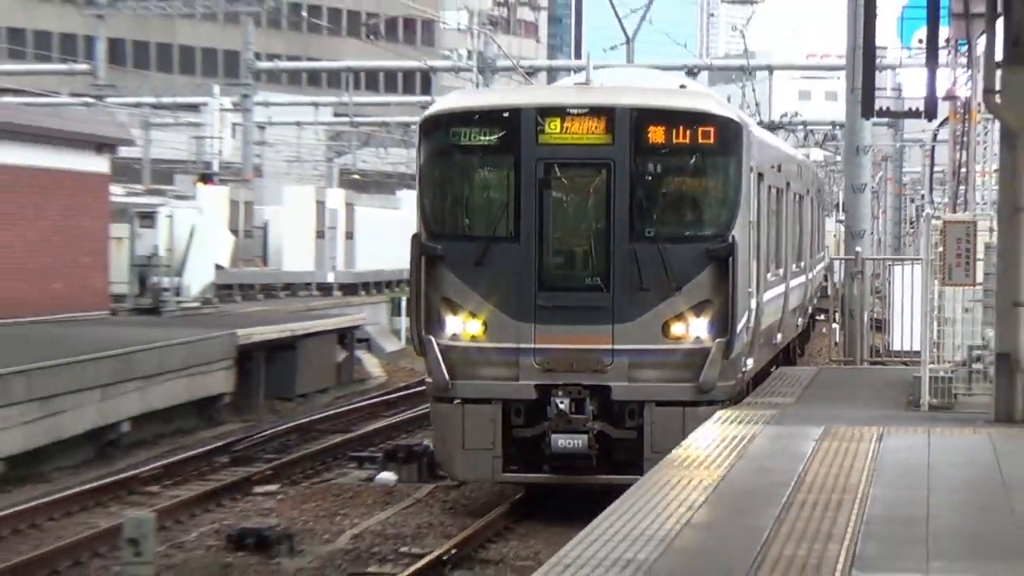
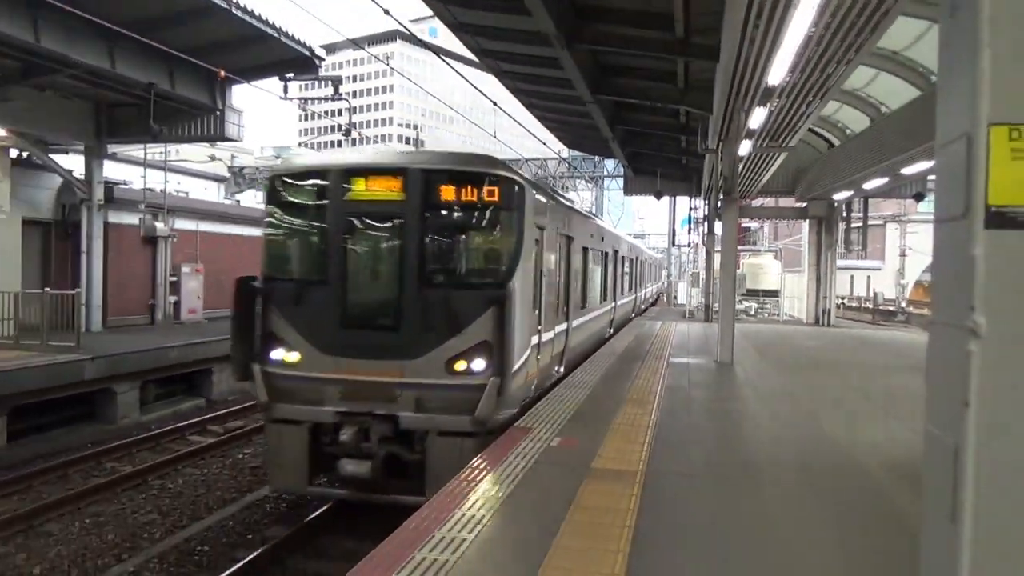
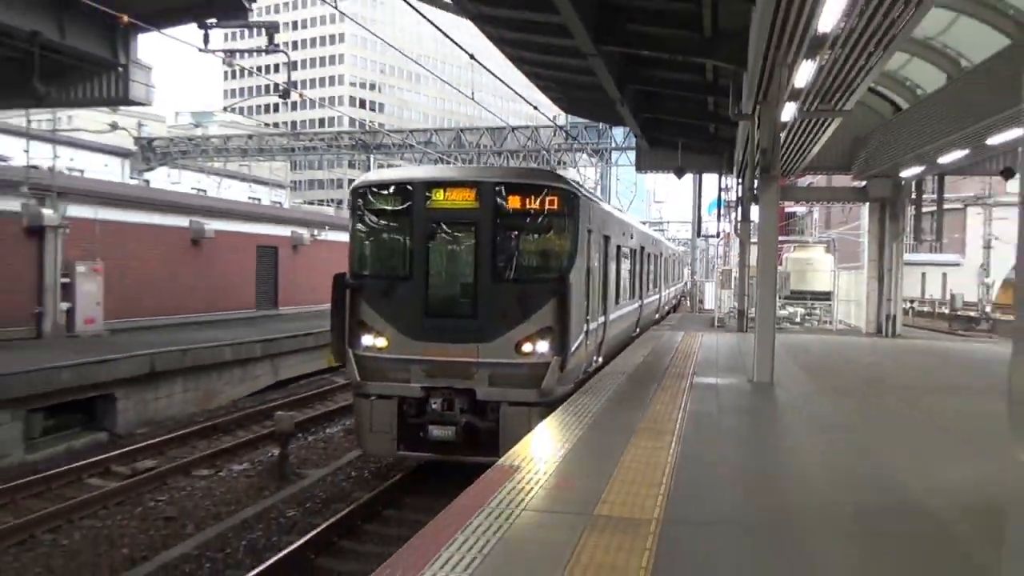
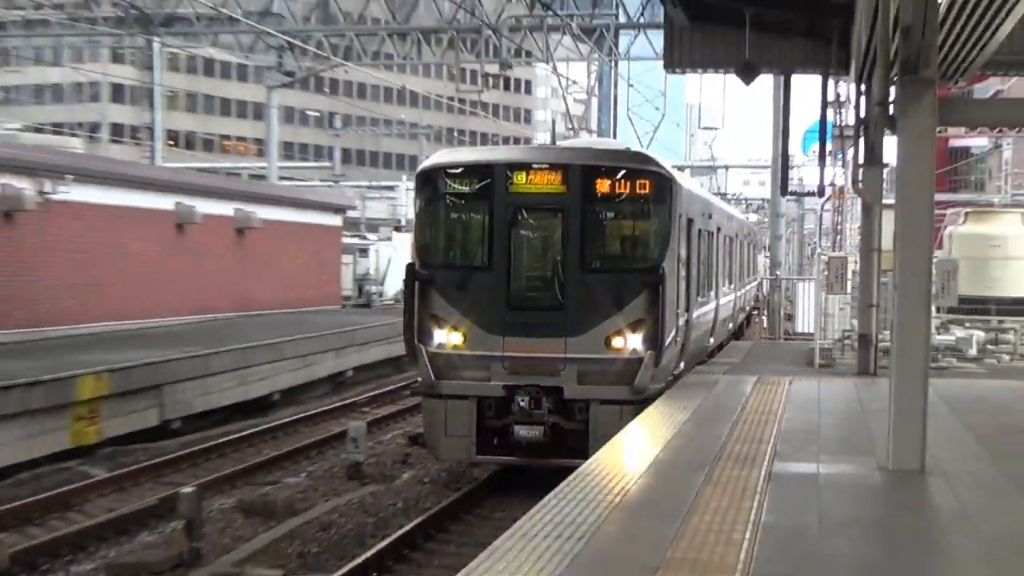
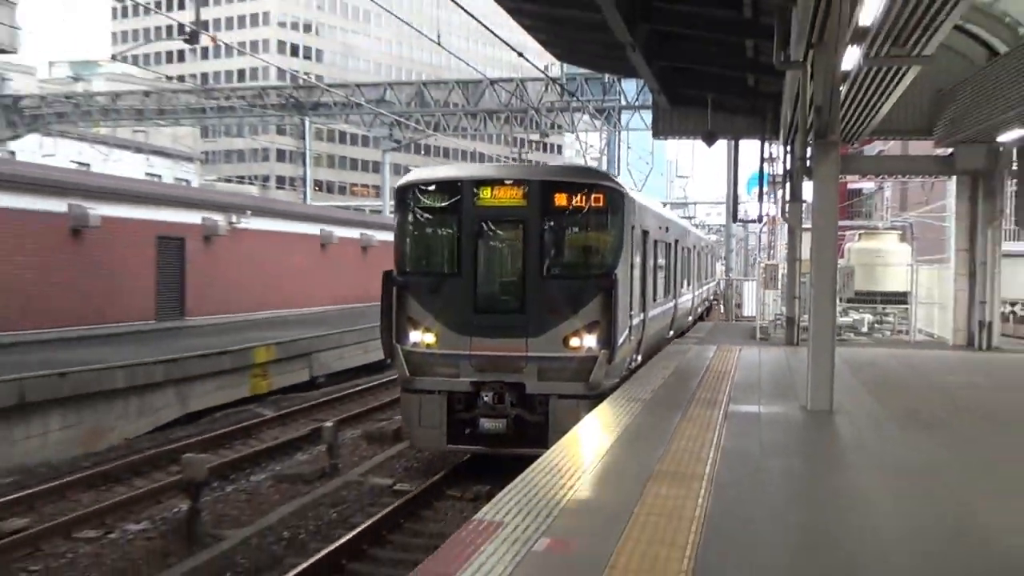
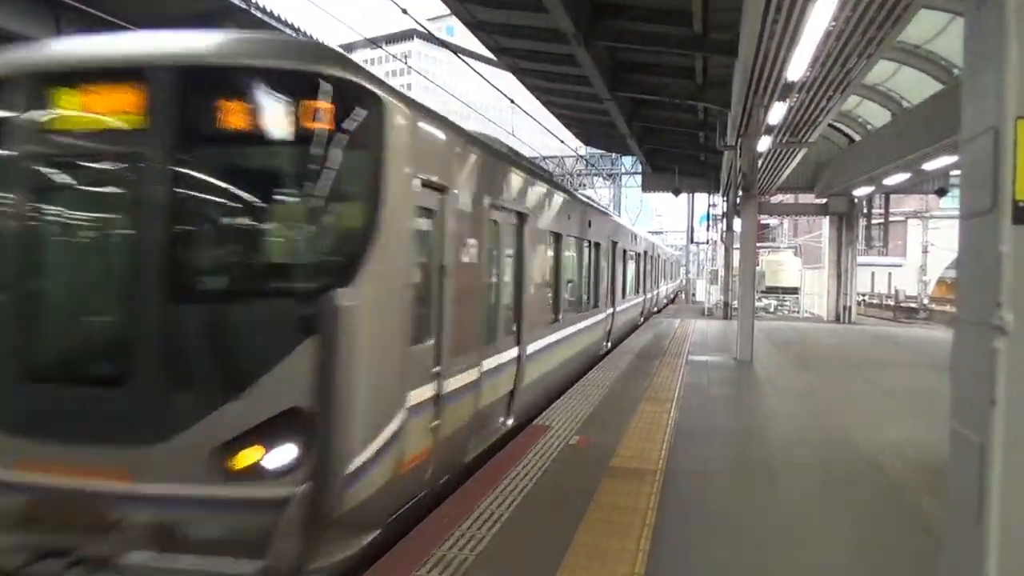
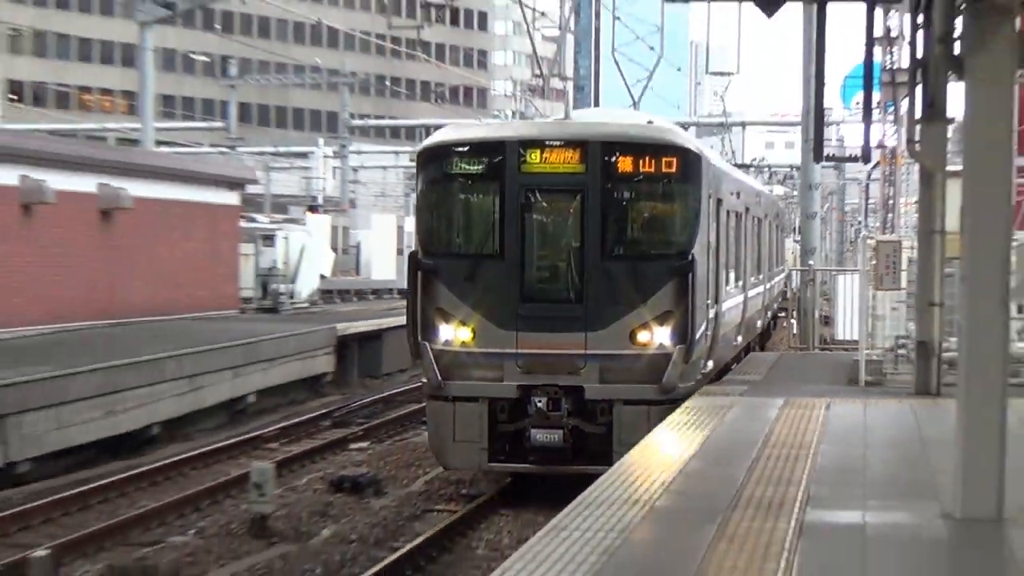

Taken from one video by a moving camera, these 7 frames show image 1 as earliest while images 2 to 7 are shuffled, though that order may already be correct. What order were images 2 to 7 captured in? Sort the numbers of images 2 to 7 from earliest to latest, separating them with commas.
7, 4, 5, 3, 2, 6
